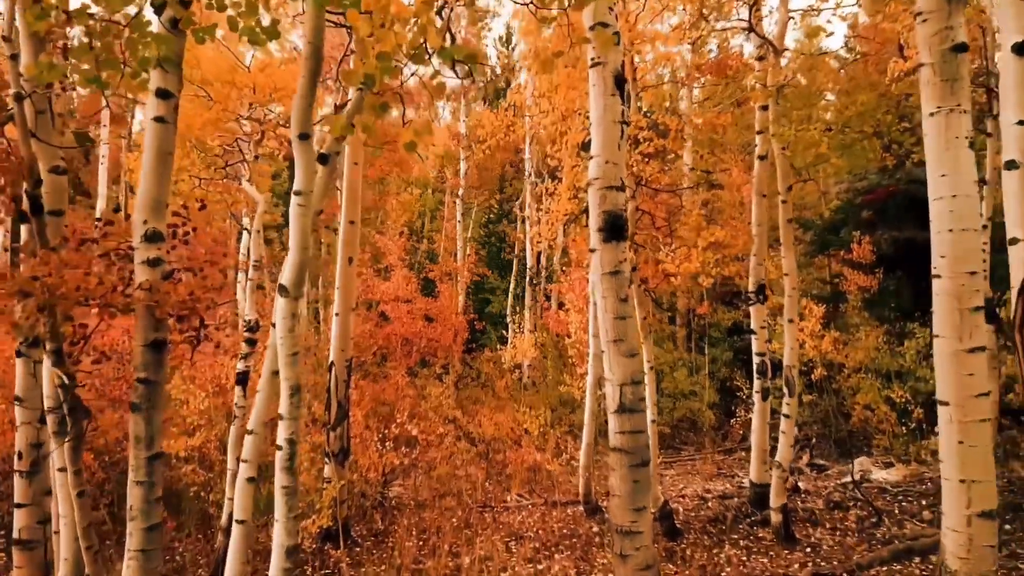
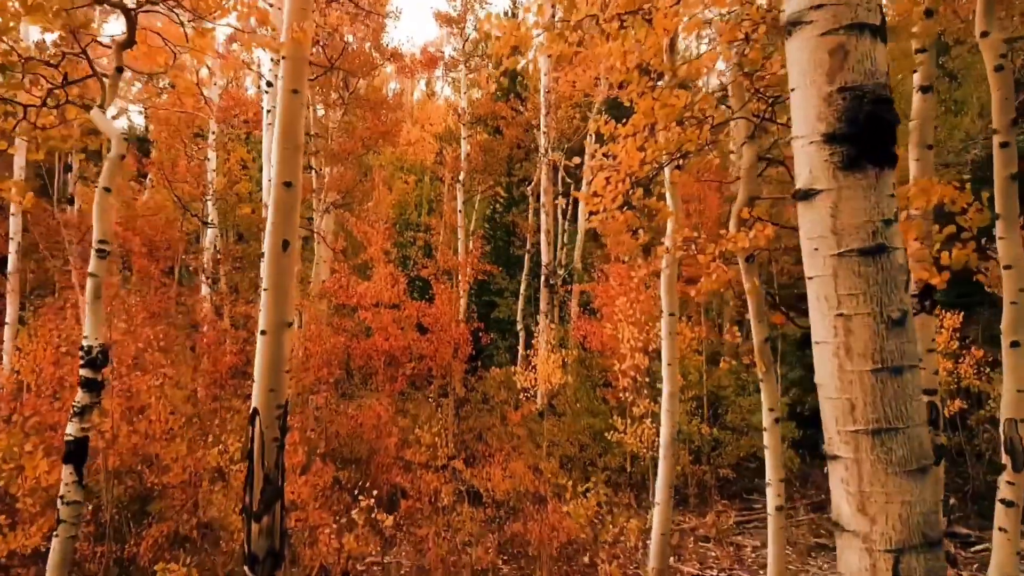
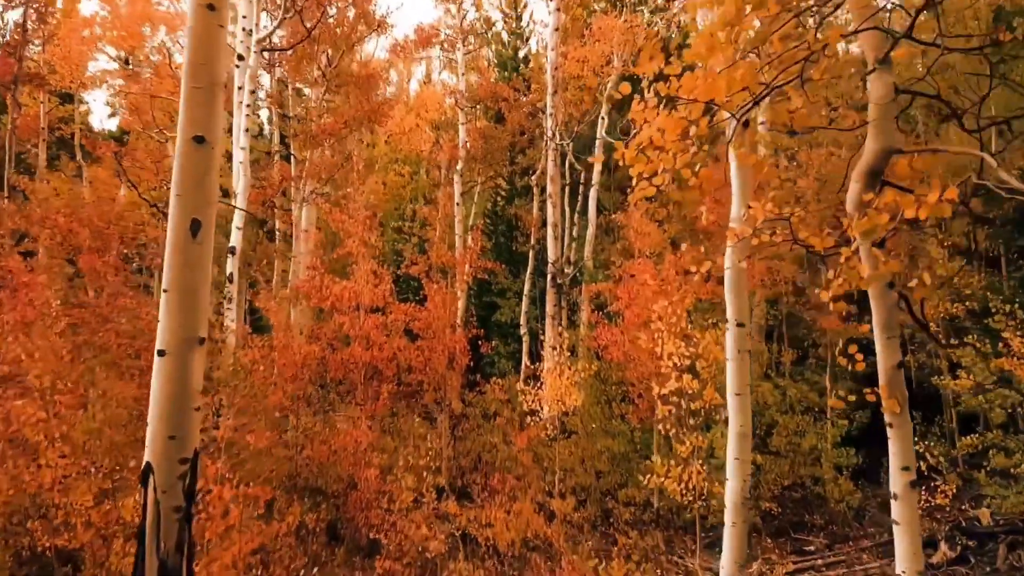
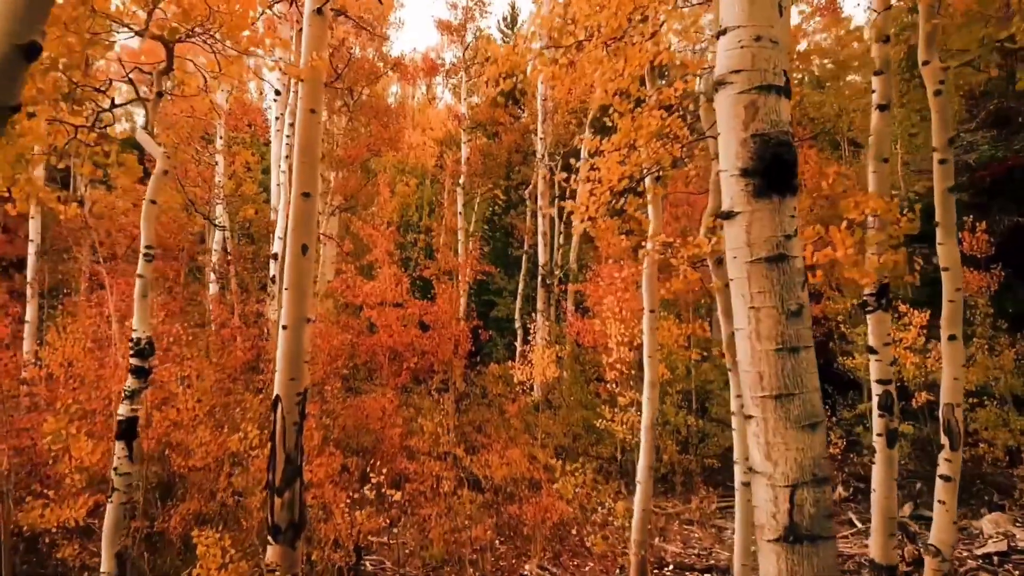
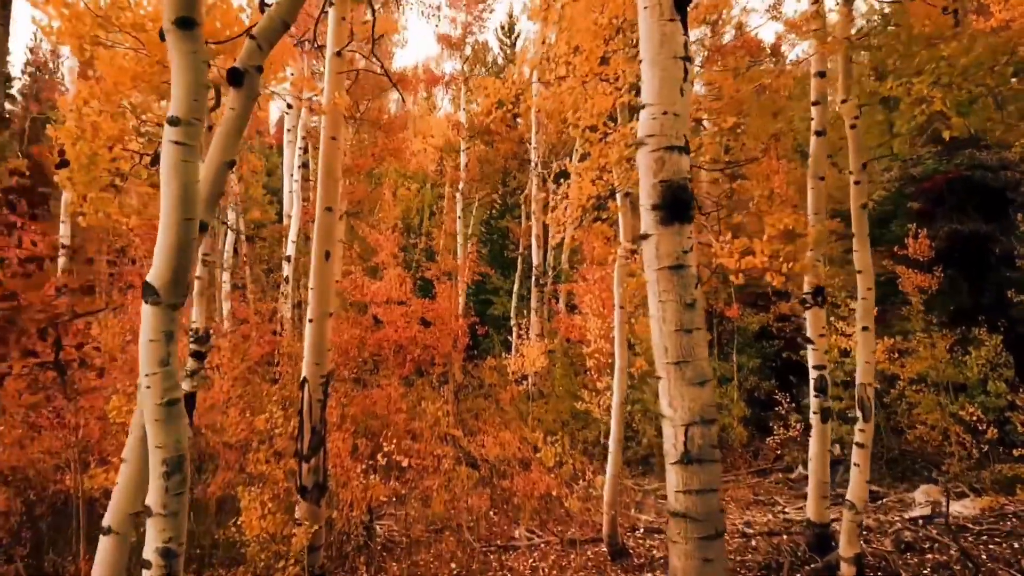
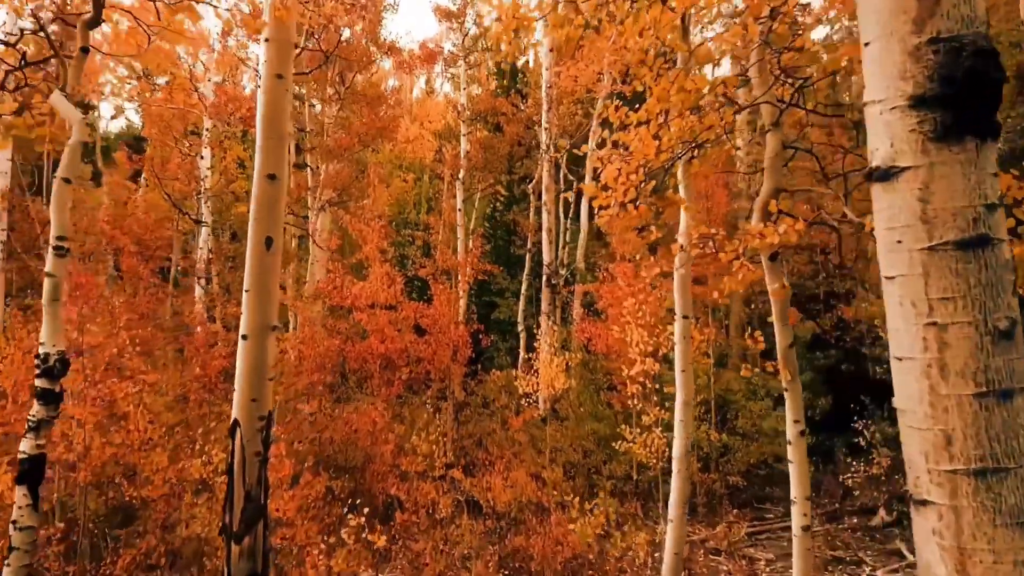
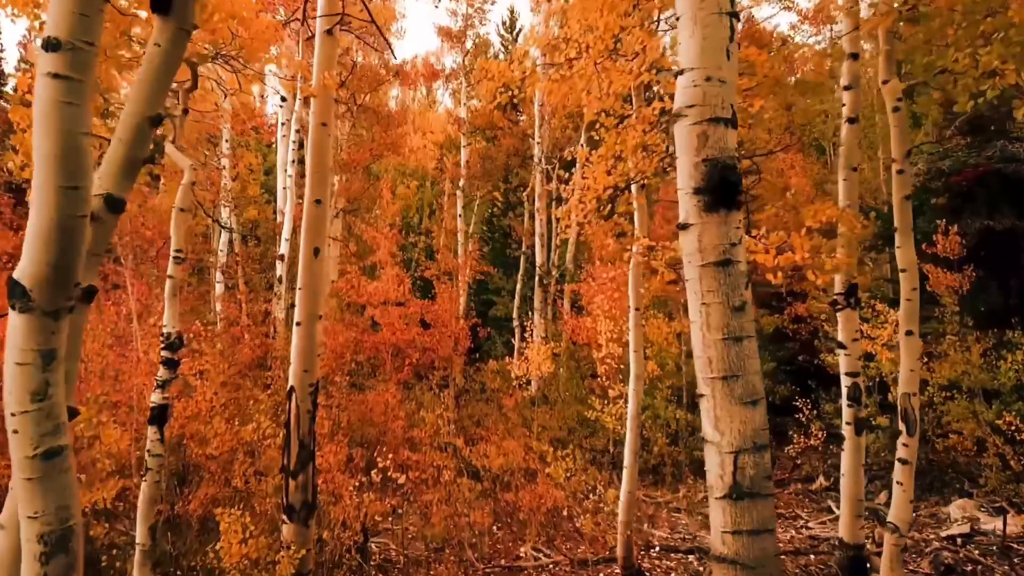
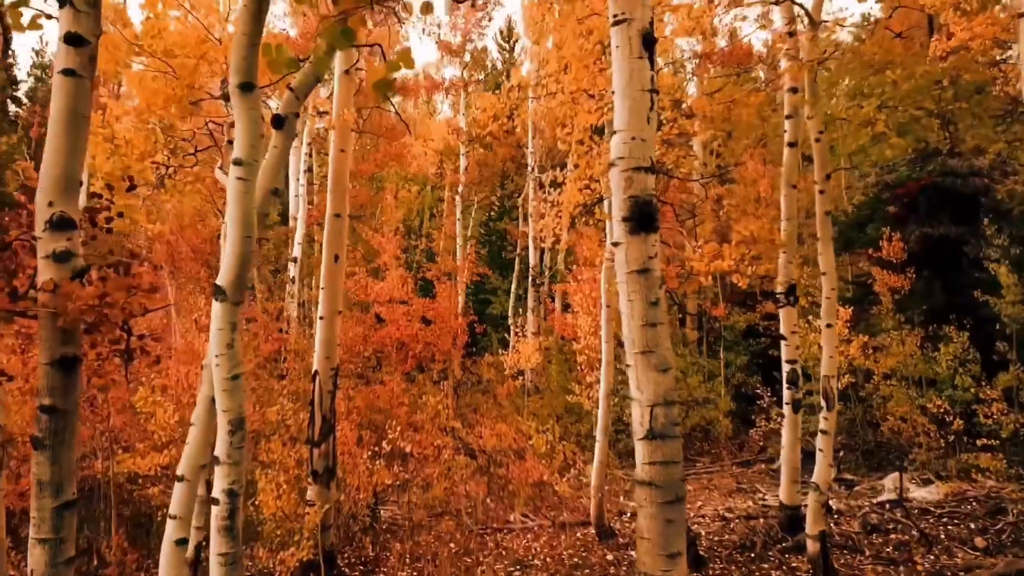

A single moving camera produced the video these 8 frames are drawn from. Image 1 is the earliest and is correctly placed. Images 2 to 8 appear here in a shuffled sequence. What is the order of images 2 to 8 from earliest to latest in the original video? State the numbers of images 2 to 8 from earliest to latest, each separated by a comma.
8, 5, 7, 4, 2, 6, 3
